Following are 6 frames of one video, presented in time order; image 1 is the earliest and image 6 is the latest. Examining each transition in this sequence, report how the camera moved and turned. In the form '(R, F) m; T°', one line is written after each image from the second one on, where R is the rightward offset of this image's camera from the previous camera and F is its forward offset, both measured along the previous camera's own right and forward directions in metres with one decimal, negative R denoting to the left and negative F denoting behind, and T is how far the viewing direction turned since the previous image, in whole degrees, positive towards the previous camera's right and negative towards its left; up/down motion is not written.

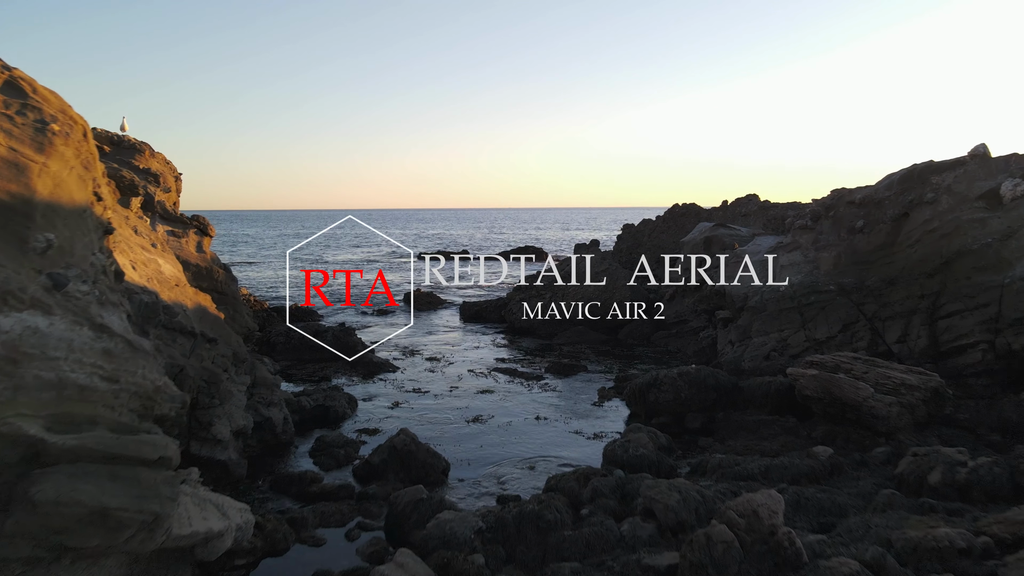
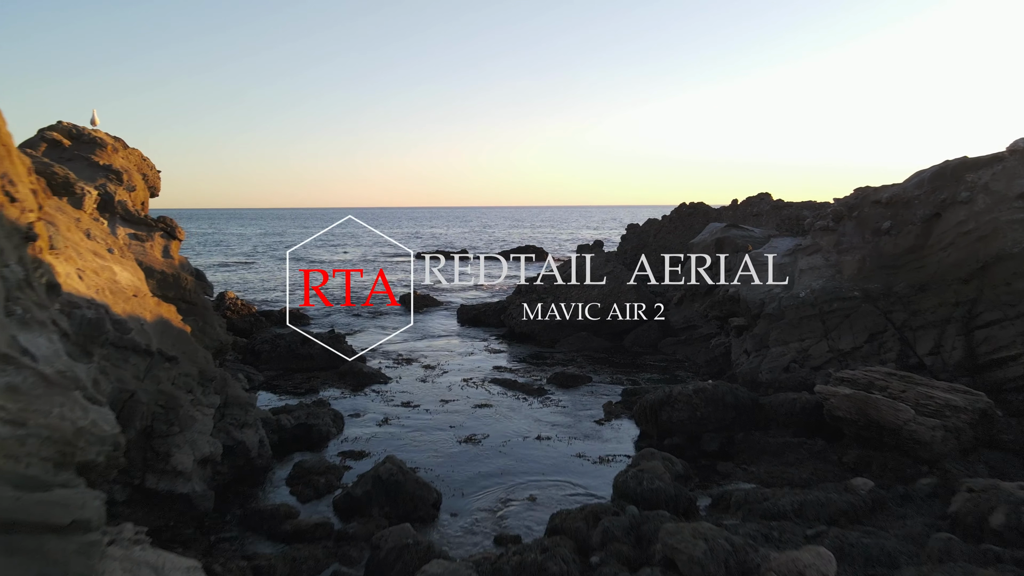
(0.0, +1.0) m; 0°
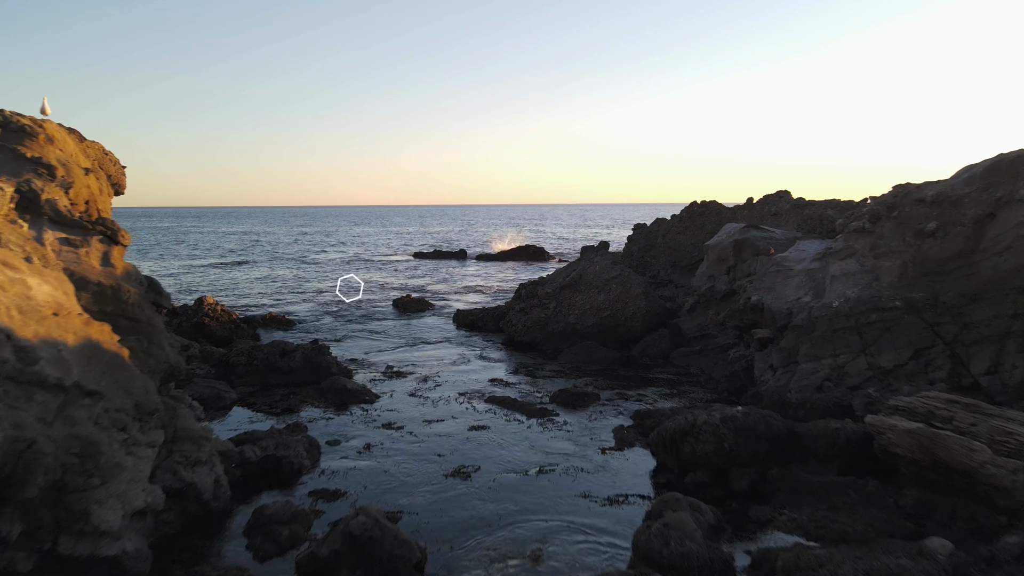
(0.0, +1.4) m; 0°
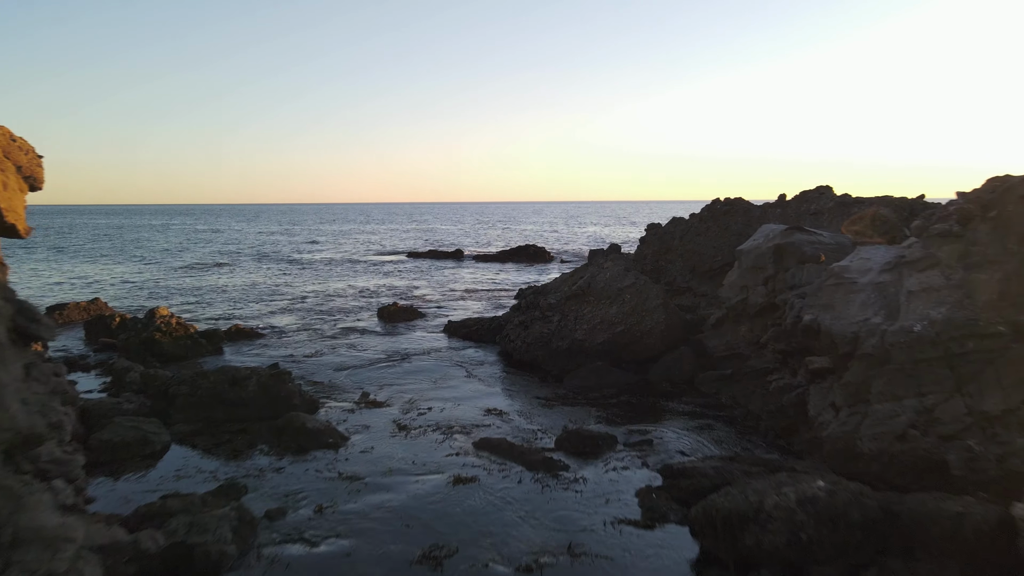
(0.0, +2.5) m; 0°
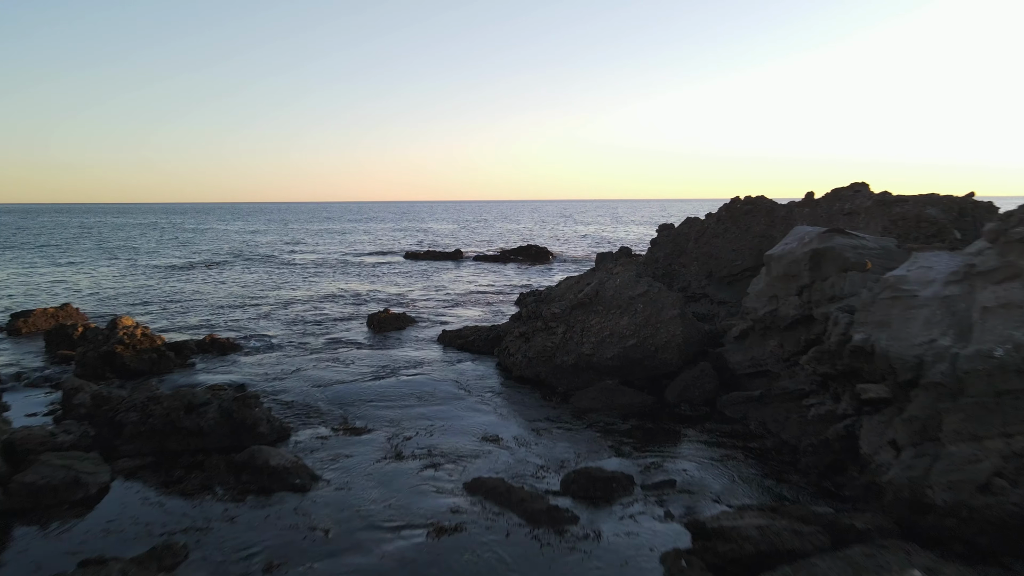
(0.0, +1.6) m; 0°
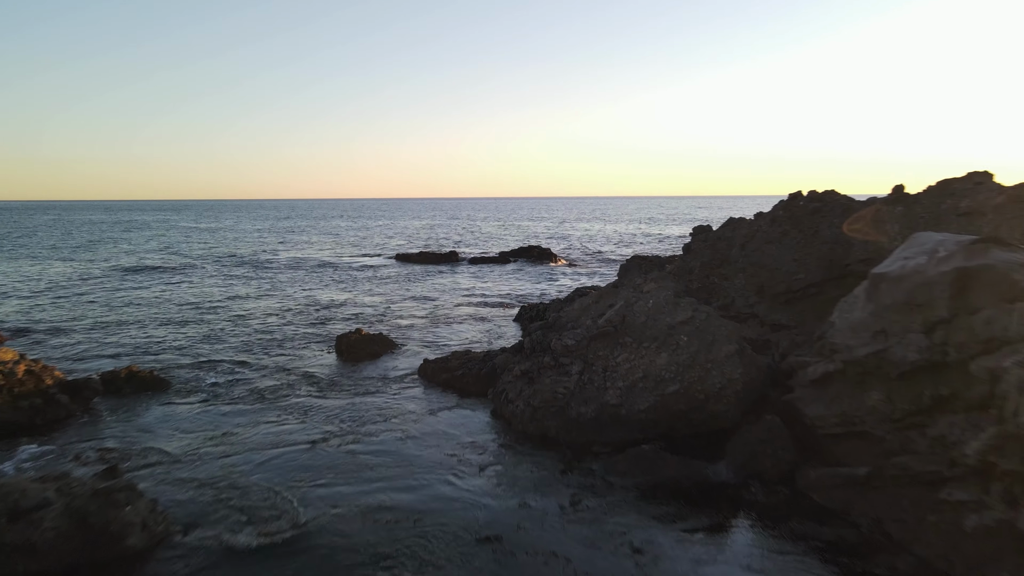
(0.0, +3.7) m; 0°
